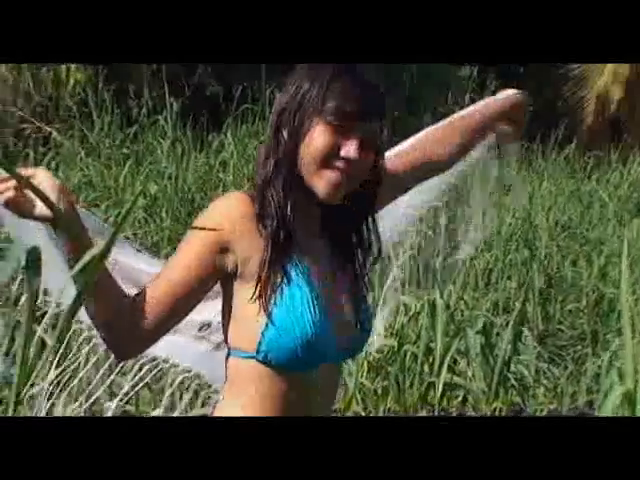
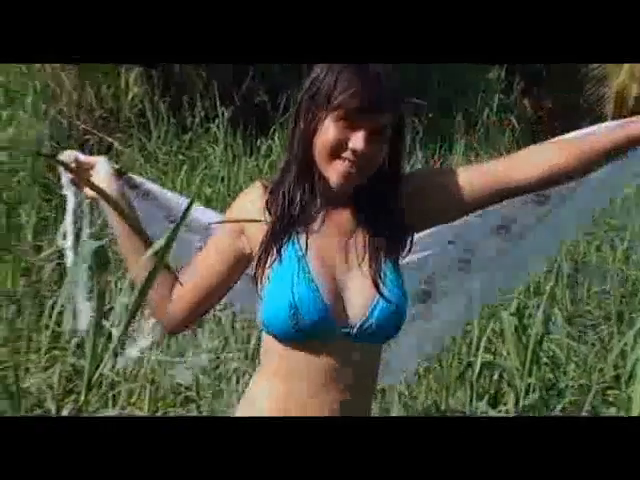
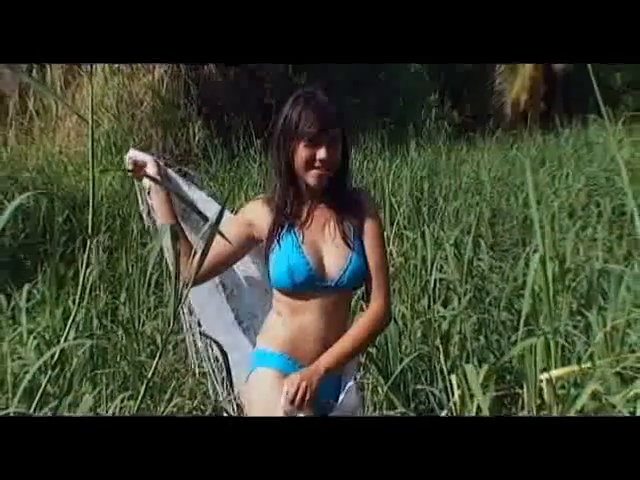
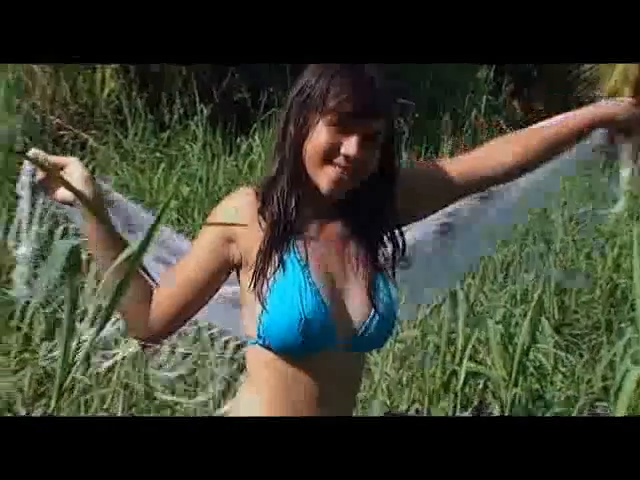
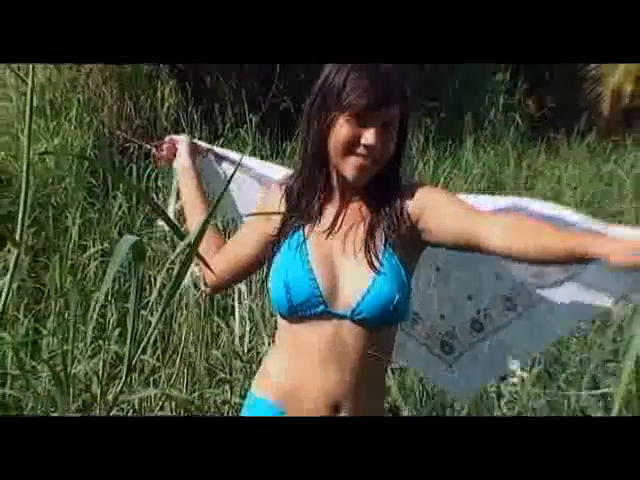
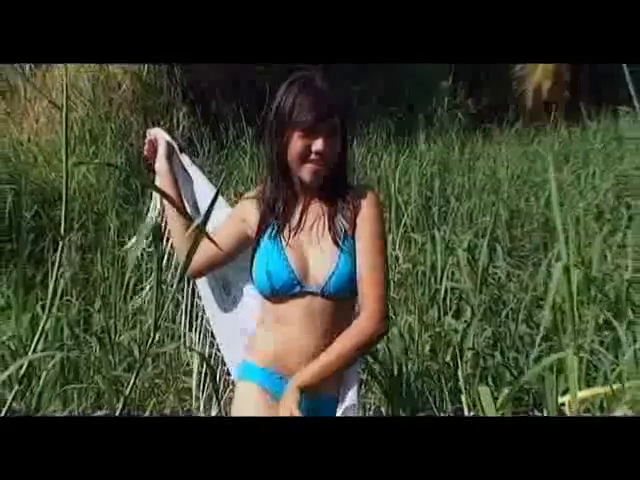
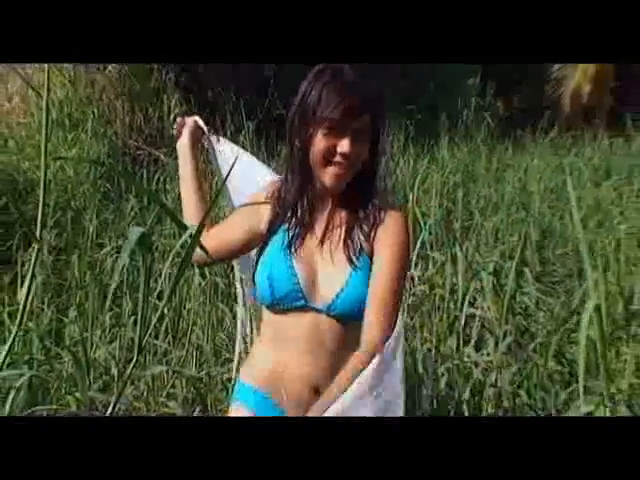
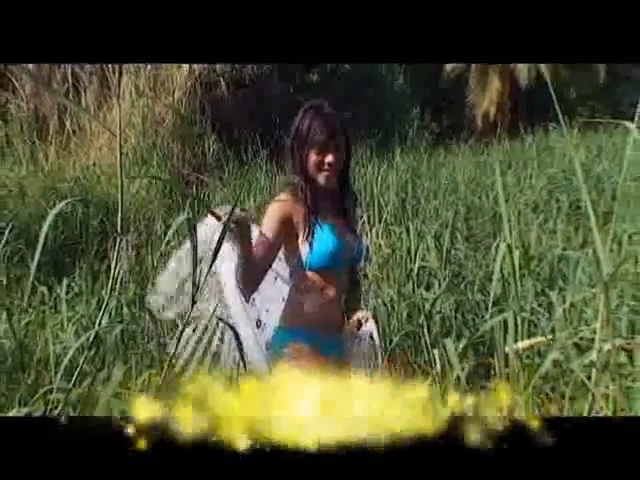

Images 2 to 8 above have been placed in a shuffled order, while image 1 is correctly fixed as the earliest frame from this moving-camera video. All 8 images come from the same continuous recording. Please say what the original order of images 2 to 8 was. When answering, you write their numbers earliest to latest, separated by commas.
4, 2, 5, 7, 6, 3, 8
